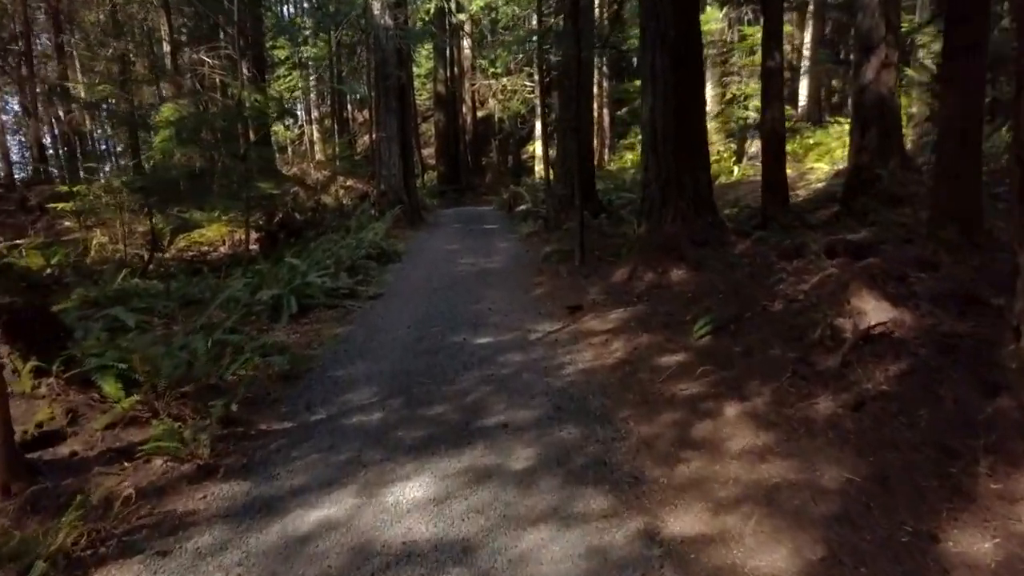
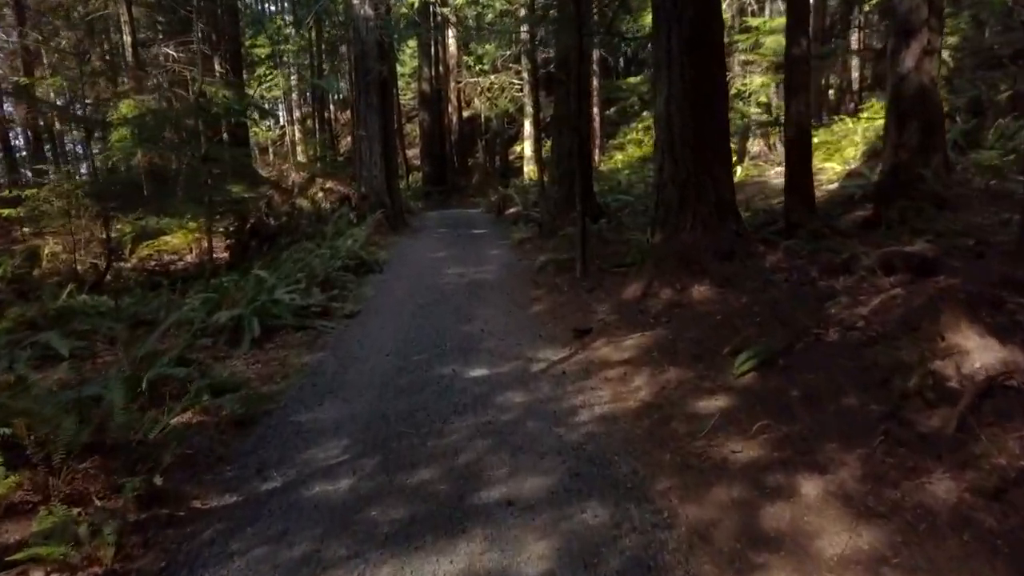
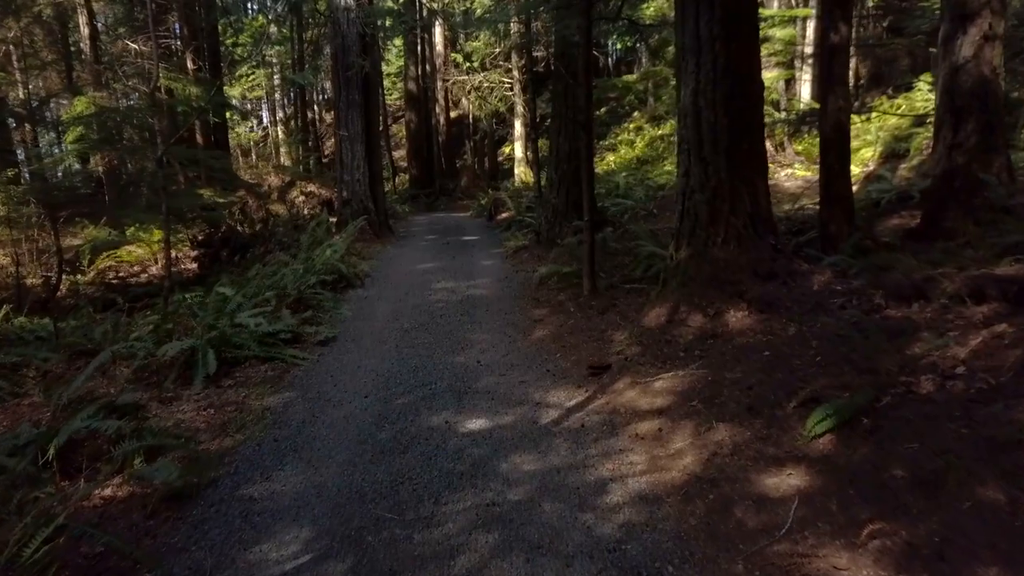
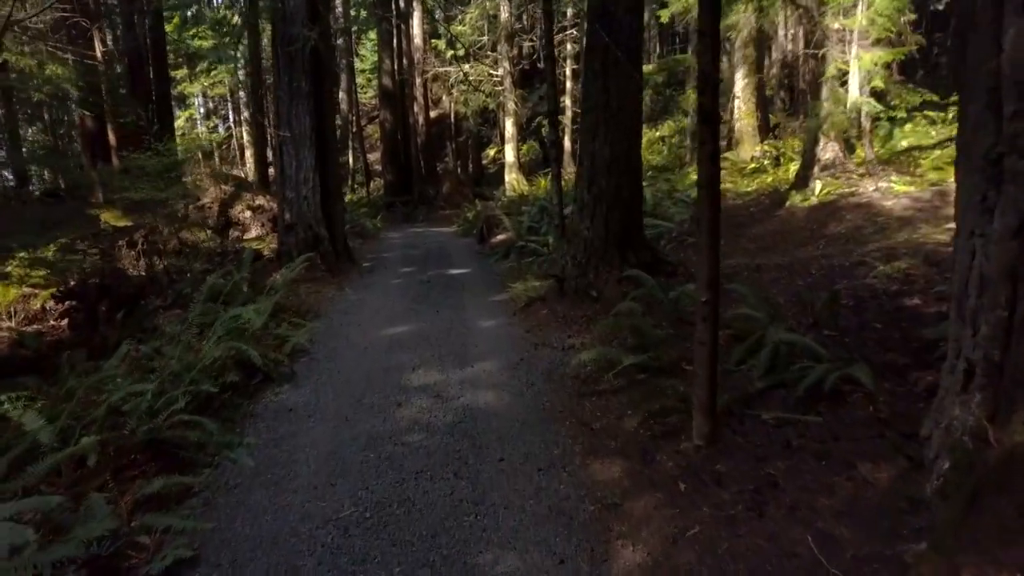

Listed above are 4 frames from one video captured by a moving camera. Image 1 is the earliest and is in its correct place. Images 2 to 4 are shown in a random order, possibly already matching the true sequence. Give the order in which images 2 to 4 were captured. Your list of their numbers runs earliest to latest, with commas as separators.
2, 3, 4
